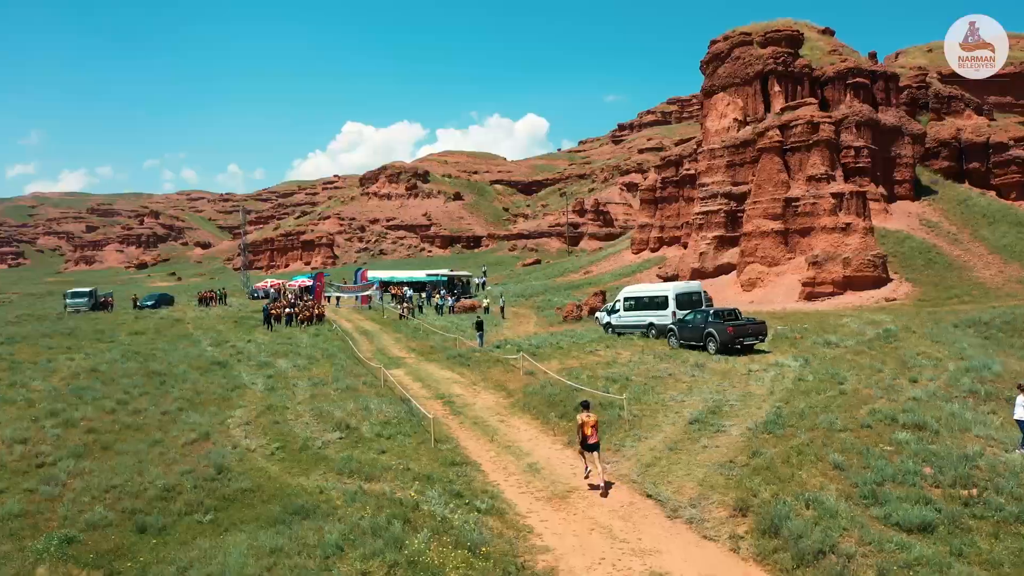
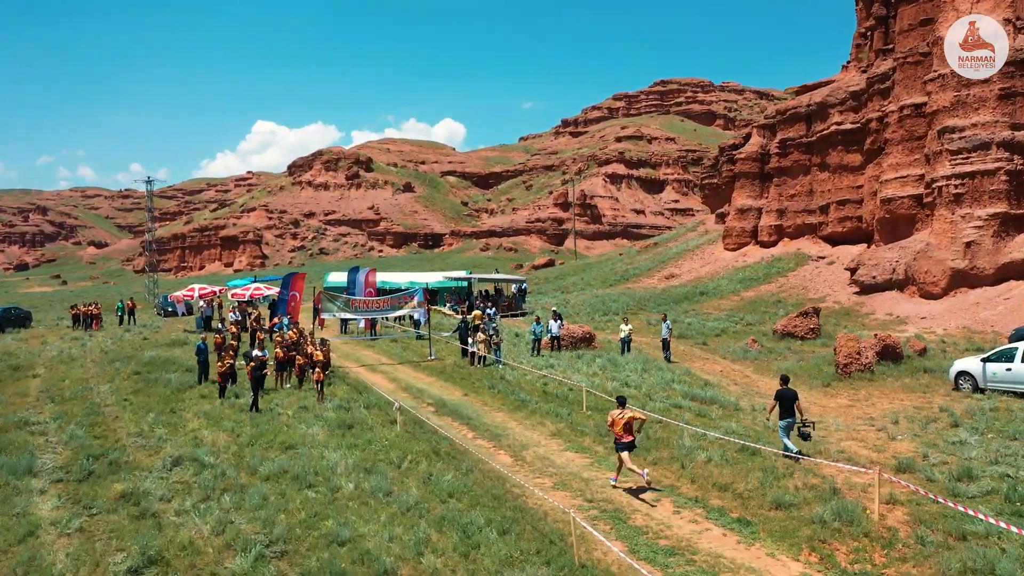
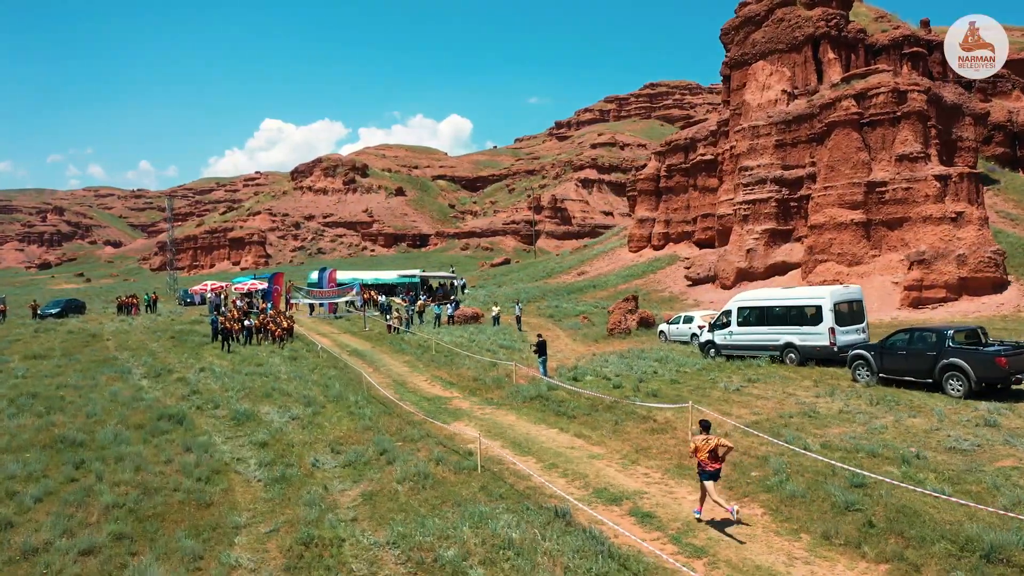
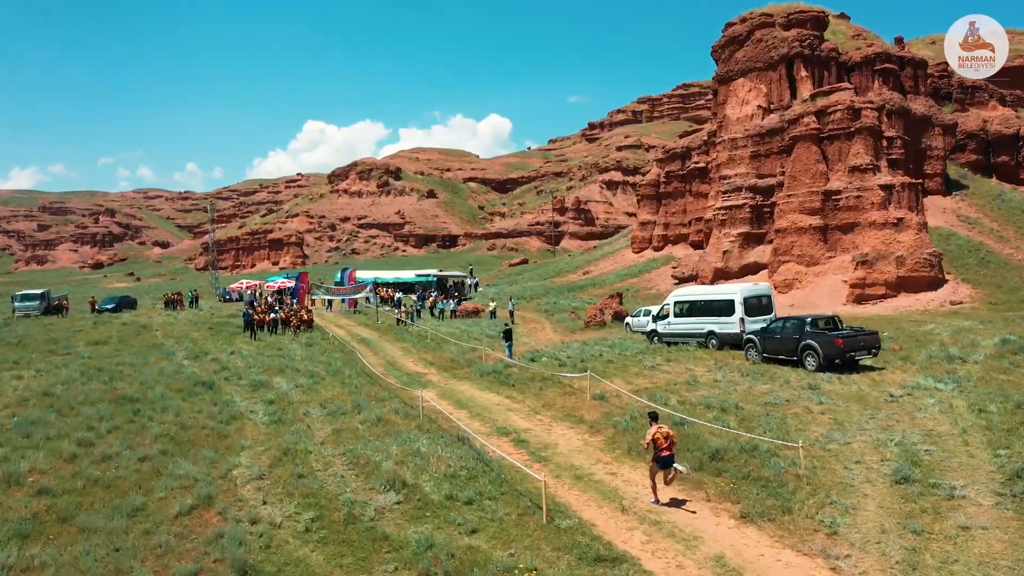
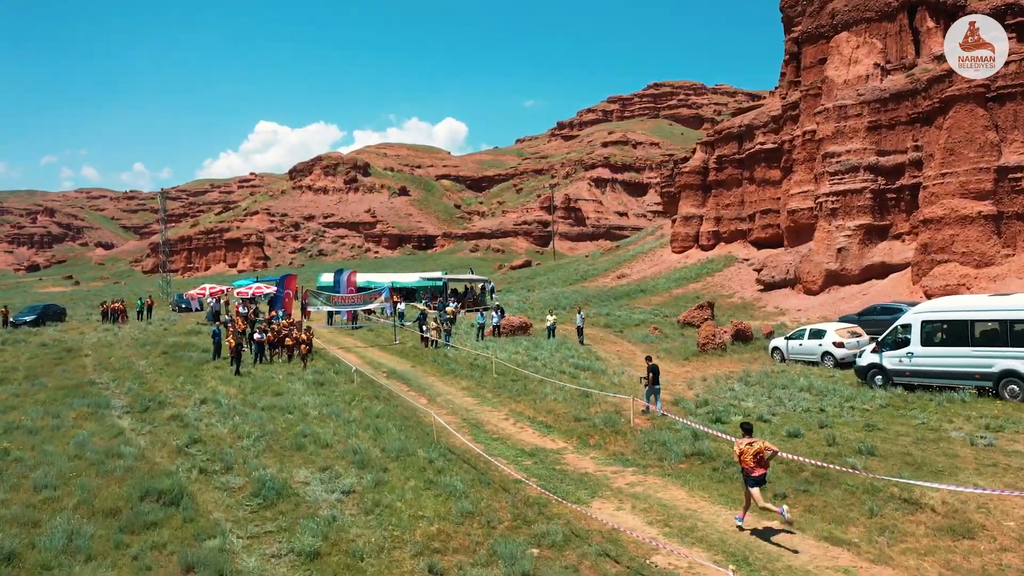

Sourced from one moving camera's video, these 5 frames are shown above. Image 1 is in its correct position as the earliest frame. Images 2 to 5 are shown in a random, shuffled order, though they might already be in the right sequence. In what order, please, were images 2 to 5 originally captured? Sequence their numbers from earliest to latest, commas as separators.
4, 3, 5, 2
